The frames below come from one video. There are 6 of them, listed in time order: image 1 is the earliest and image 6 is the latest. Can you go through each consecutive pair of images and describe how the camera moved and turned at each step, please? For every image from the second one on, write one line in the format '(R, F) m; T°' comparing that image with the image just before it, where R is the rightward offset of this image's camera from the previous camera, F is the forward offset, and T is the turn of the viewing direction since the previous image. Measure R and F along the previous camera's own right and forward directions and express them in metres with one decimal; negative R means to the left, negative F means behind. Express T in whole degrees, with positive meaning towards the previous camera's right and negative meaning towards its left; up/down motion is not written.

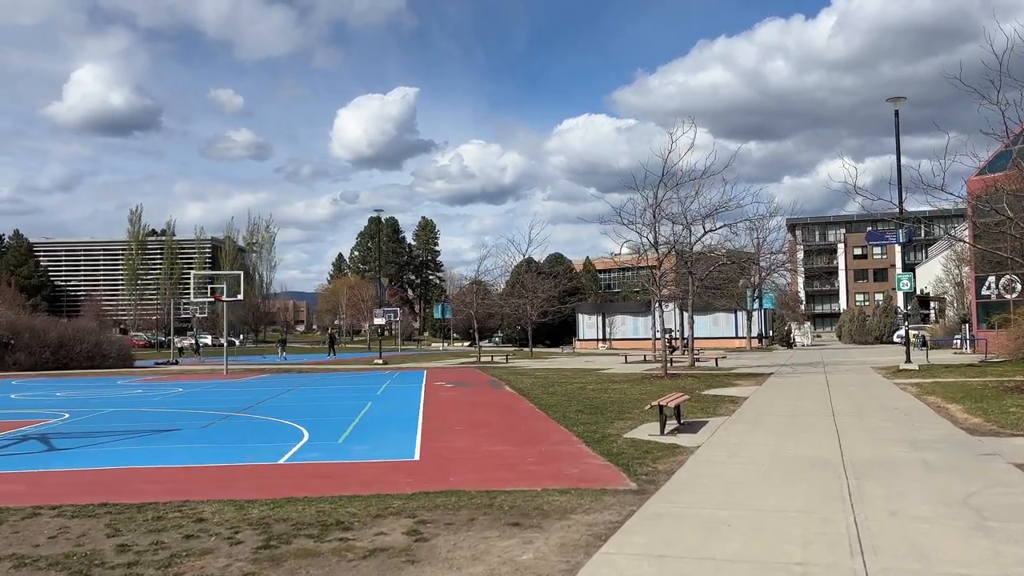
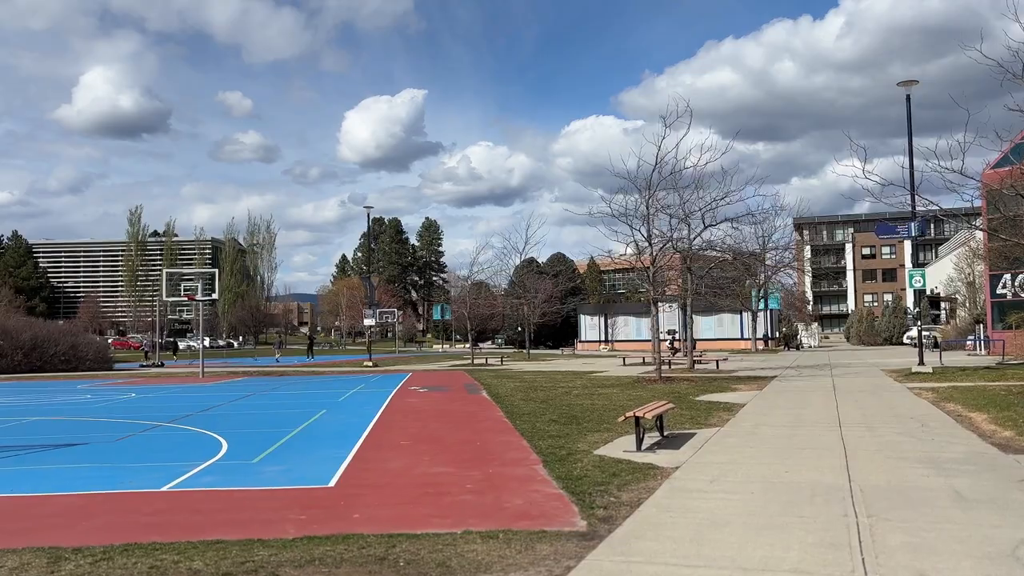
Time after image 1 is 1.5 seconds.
(+0.7, +1.6) m; -1°
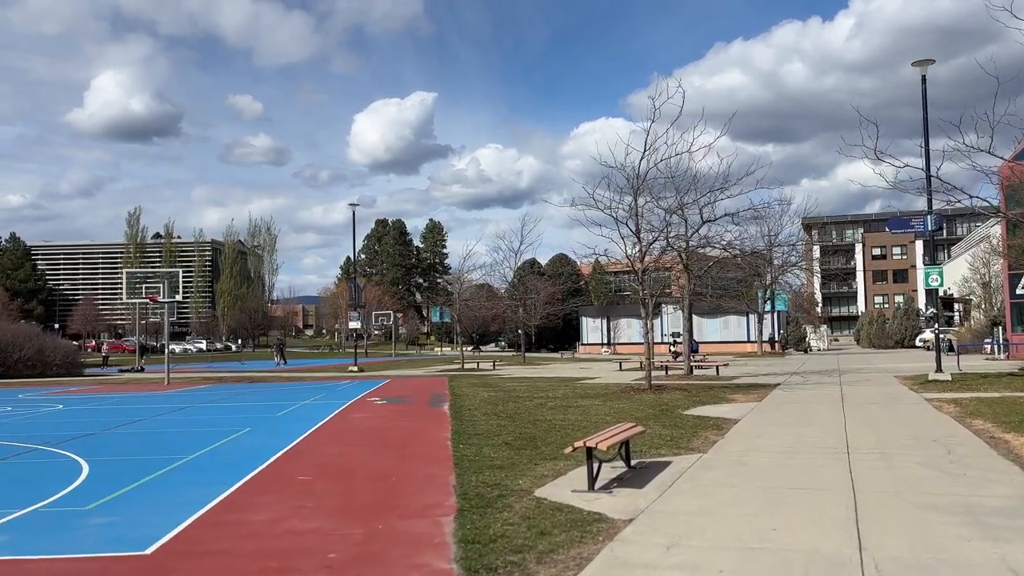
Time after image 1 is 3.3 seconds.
(+0.9, +2.0) m; -1°
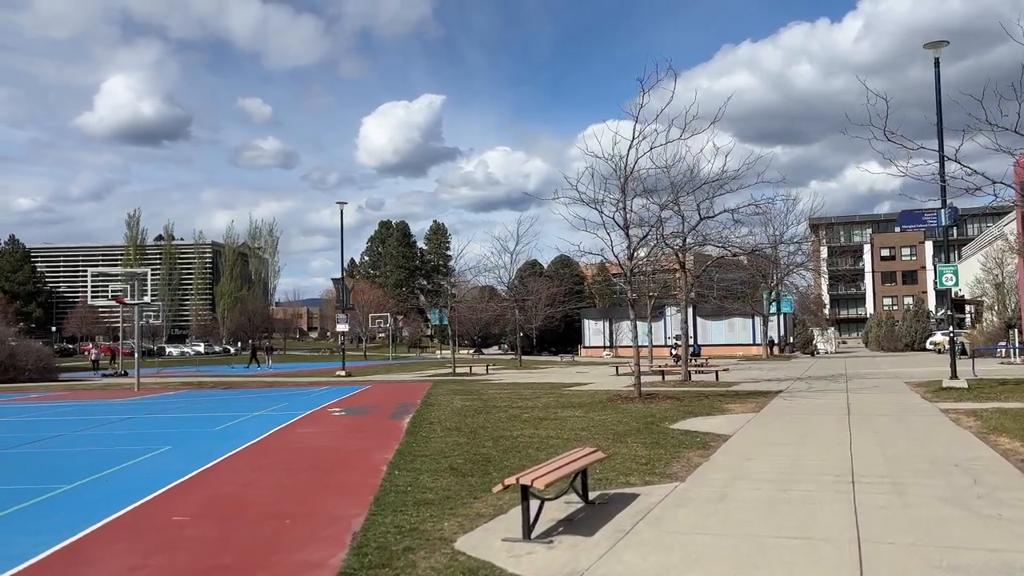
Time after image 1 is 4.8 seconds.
(+0.7, +1.5) m; -1°
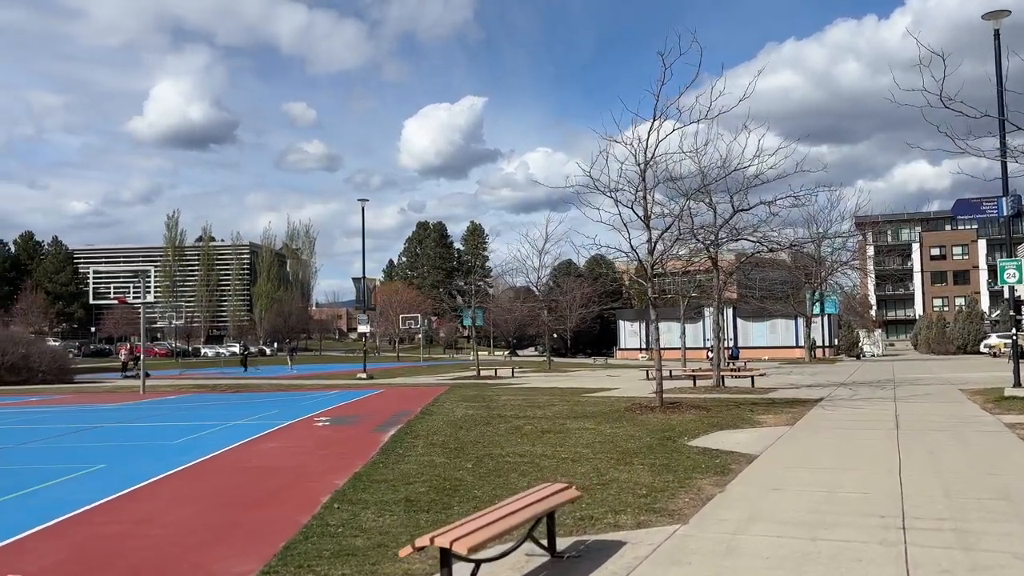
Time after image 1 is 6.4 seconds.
(+0.7, +1.6) m; -3°
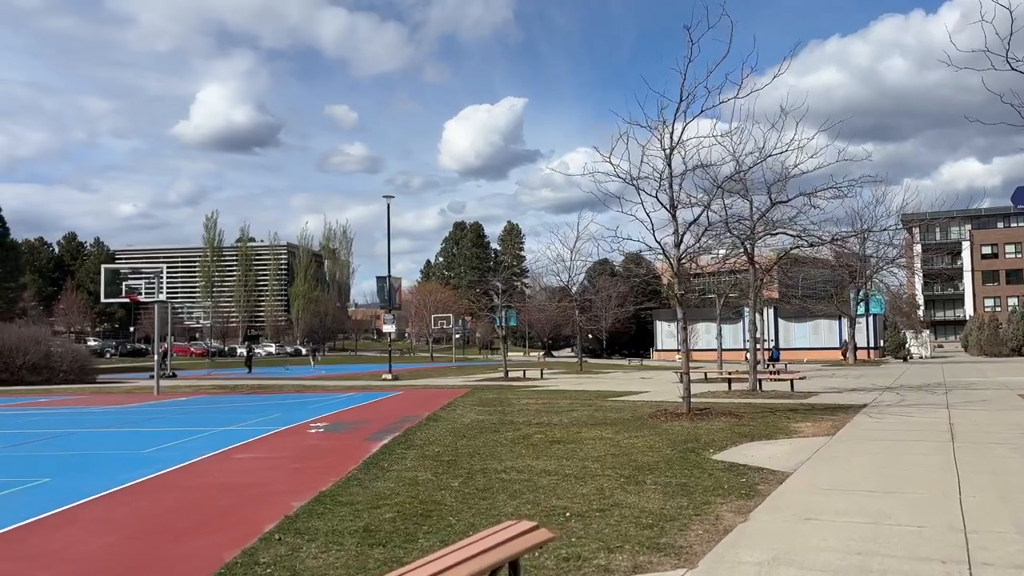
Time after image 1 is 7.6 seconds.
(+0.5, +1.2) m; -3°
